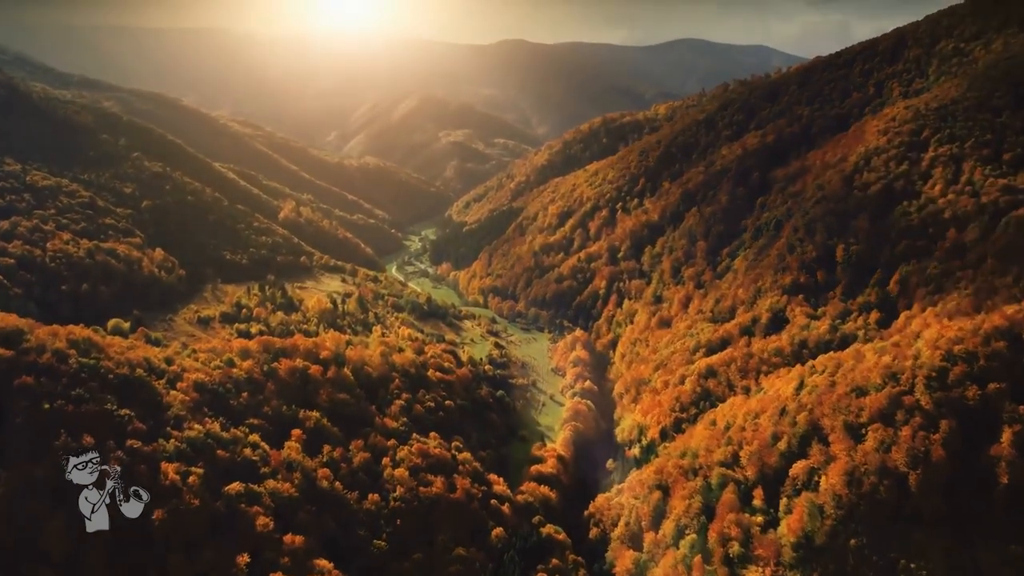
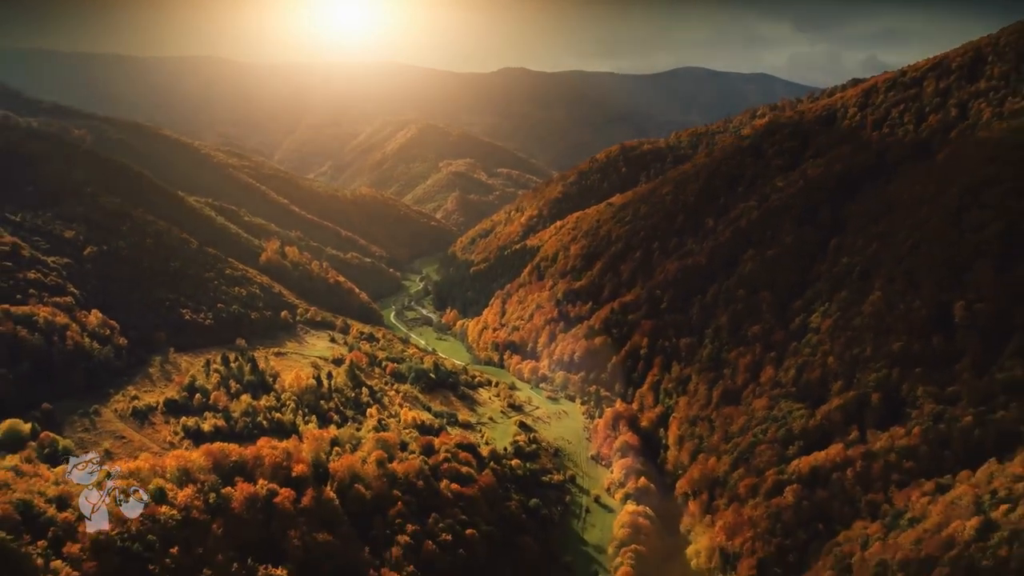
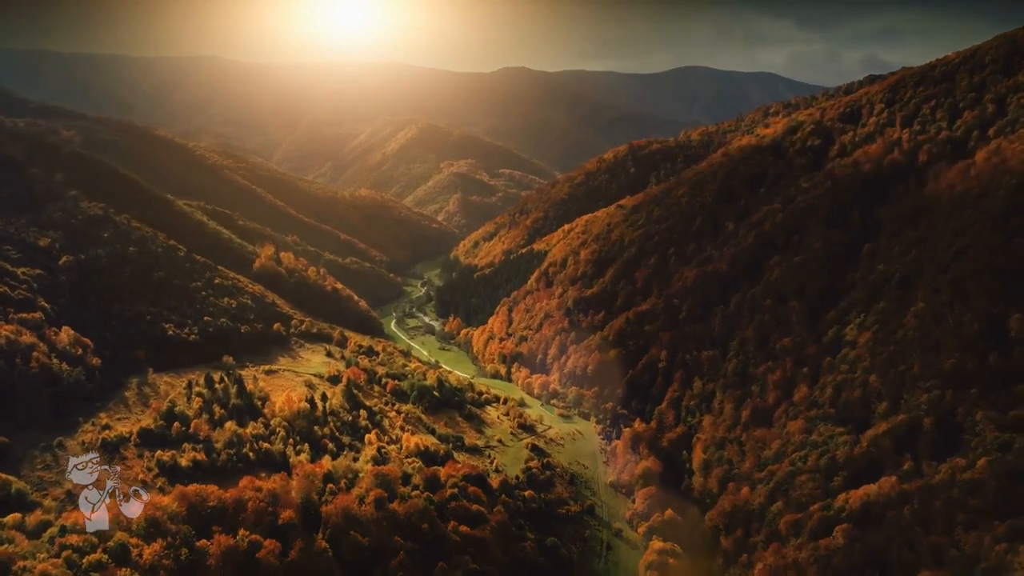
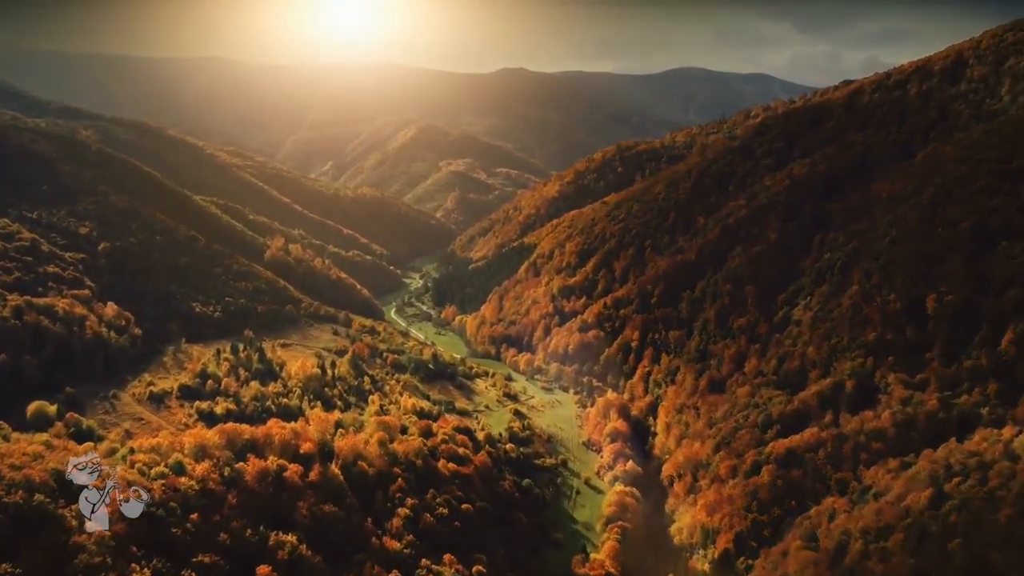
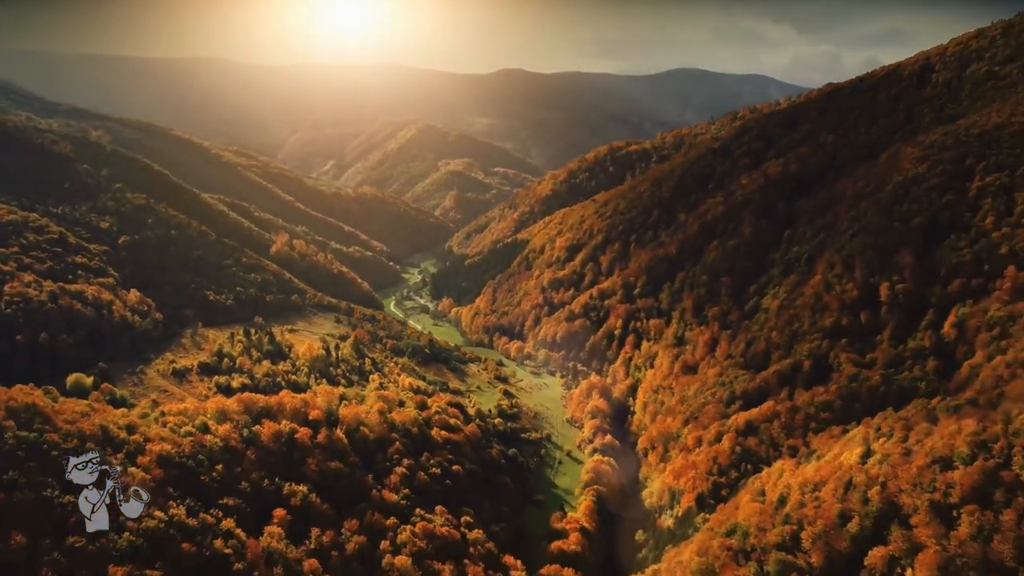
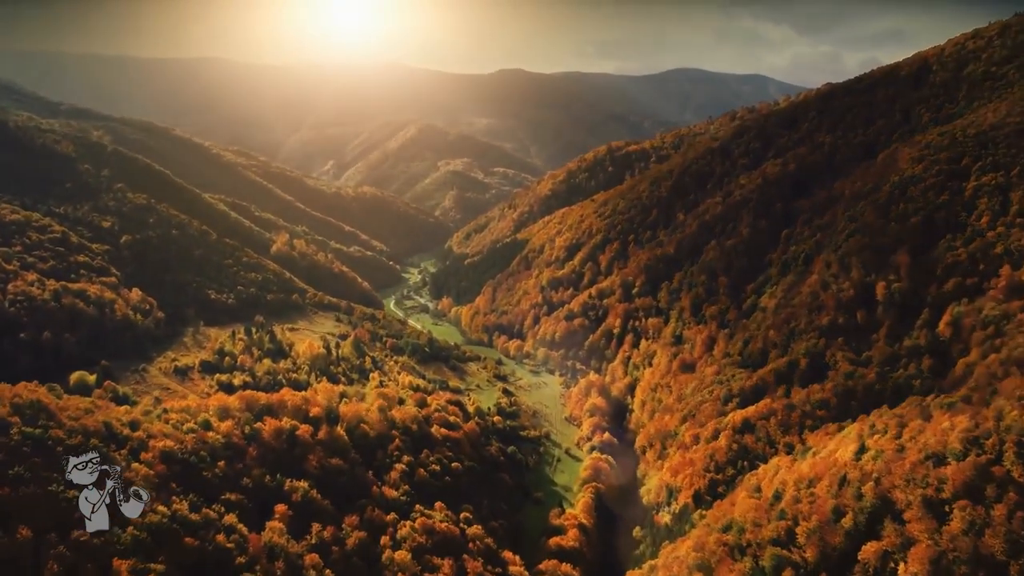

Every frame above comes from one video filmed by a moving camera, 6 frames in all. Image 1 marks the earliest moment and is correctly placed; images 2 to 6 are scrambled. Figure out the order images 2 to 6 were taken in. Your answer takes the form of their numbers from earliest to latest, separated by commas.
6, 4, 3, 2, 5
